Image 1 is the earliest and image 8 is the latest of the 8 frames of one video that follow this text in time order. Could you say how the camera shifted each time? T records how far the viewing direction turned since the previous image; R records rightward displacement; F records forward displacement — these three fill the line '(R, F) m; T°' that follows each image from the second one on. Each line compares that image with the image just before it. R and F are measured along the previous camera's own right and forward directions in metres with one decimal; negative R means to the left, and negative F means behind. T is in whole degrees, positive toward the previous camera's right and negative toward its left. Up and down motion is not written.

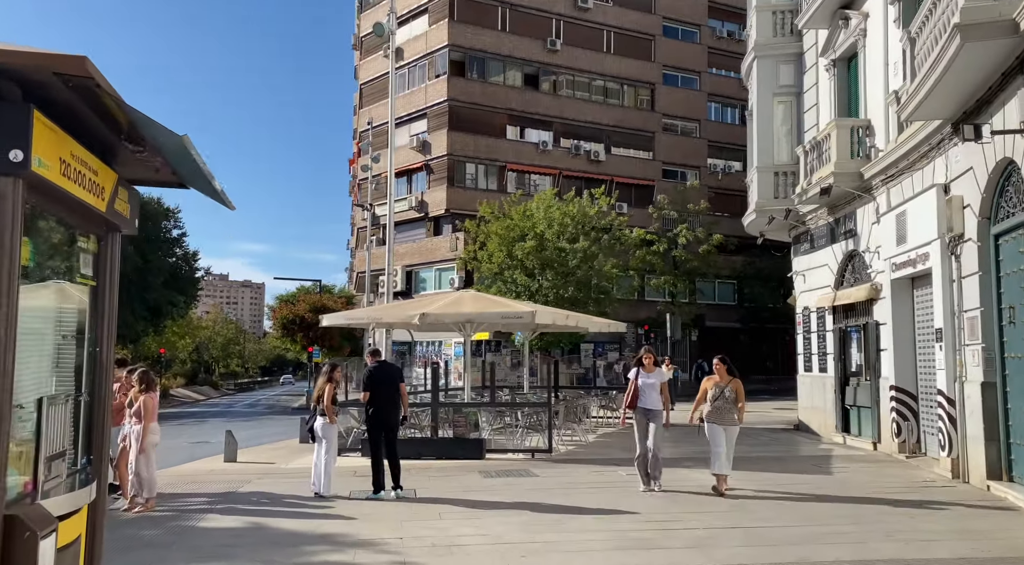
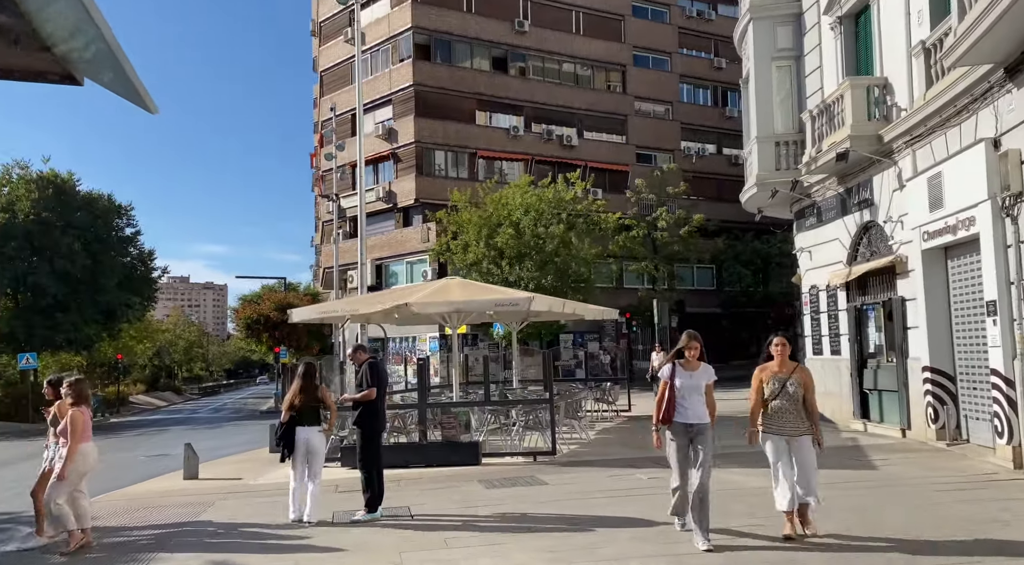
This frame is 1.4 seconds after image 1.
(-0.4, +1.4) m; +2°
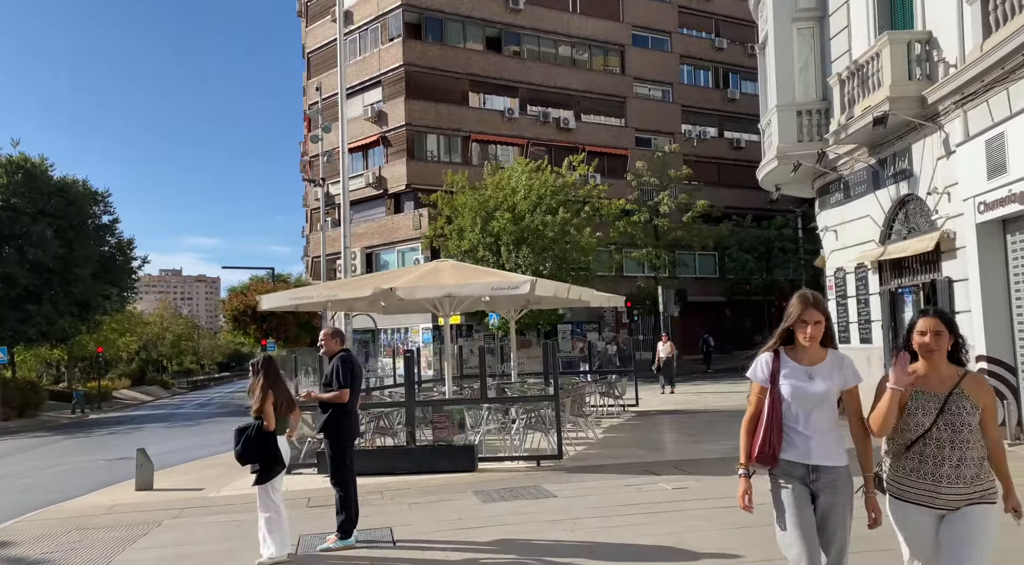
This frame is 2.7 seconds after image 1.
(-0.1, +1.4) m; 0°
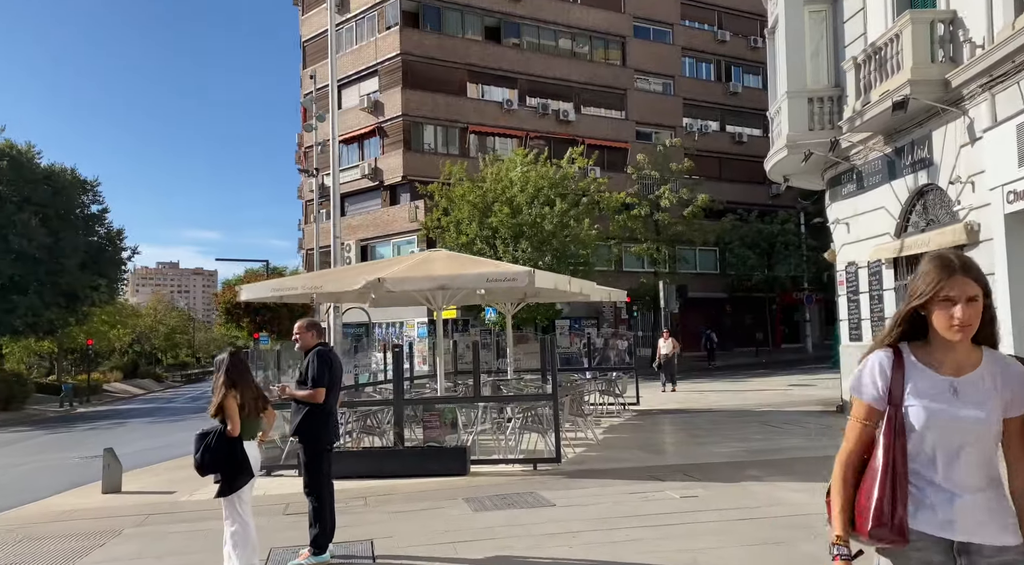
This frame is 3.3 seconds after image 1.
(0.0, +0.6) m; 0°
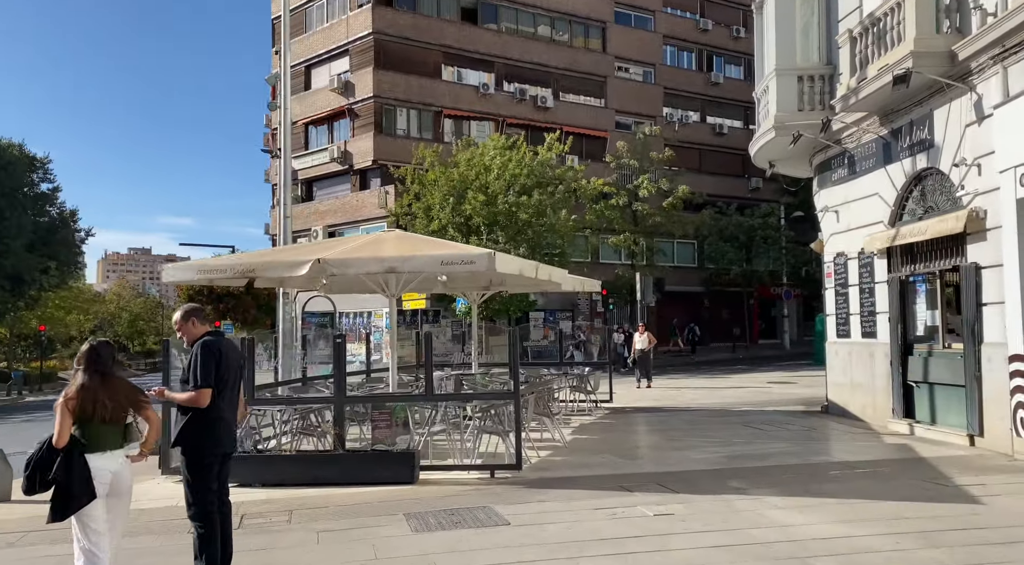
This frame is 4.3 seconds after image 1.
(+0.2, +1.0) m; +2°
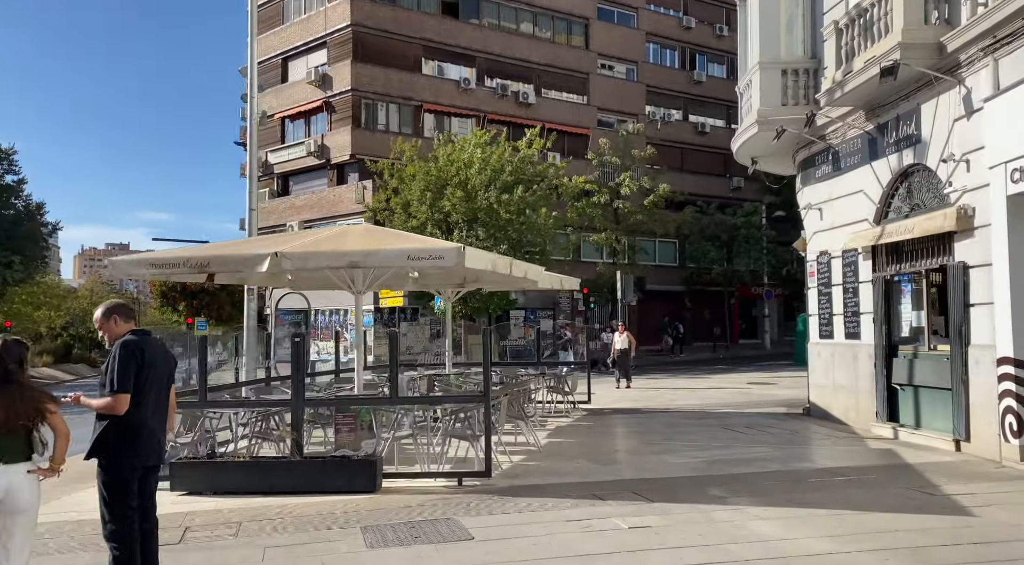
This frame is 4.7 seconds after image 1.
(+0.1, +0.4) m; +1°
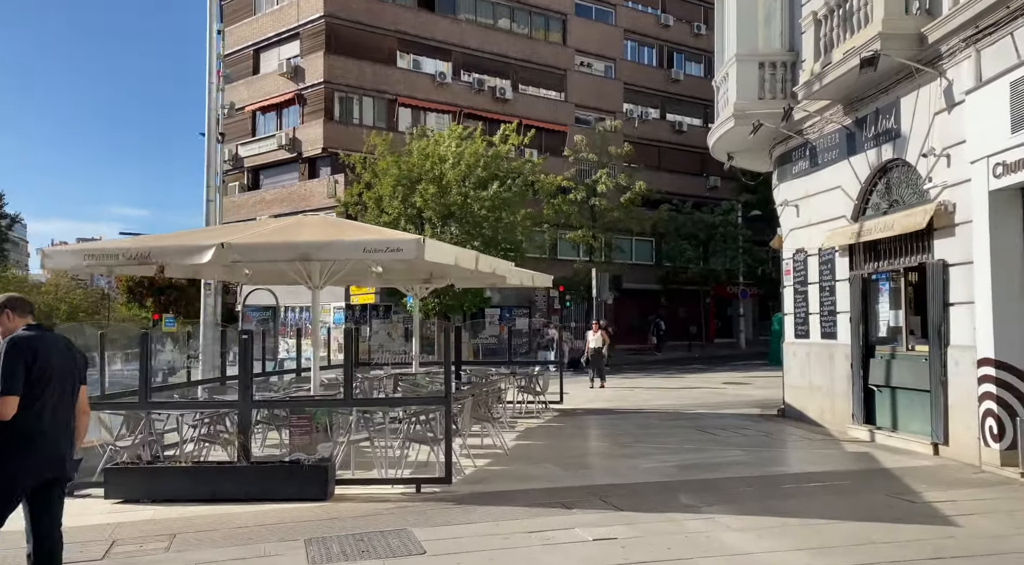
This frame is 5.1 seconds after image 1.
(+0.1, +0.4) m; +2°
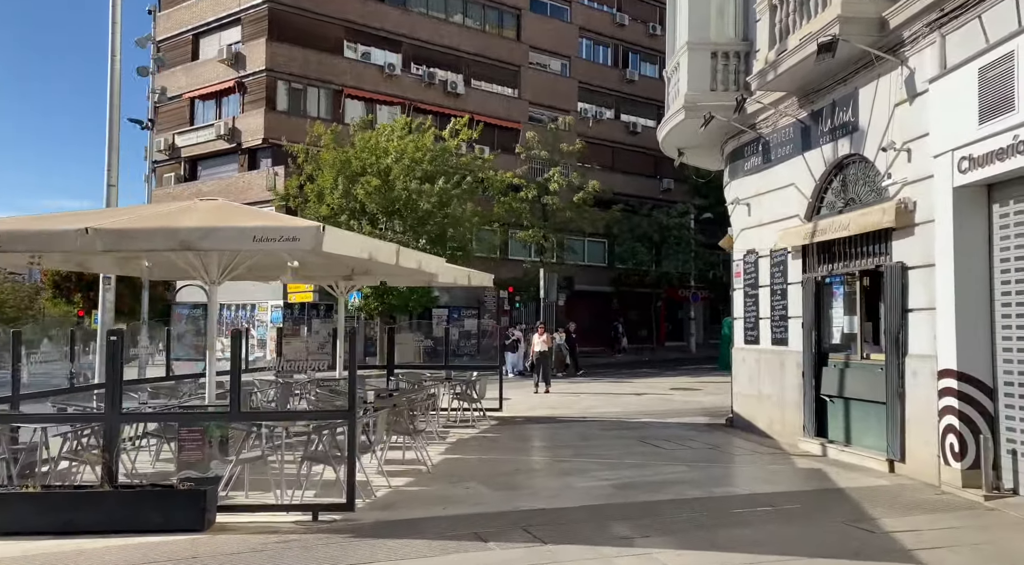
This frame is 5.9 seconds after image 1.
(+0.3, +0.9) m; +3°
